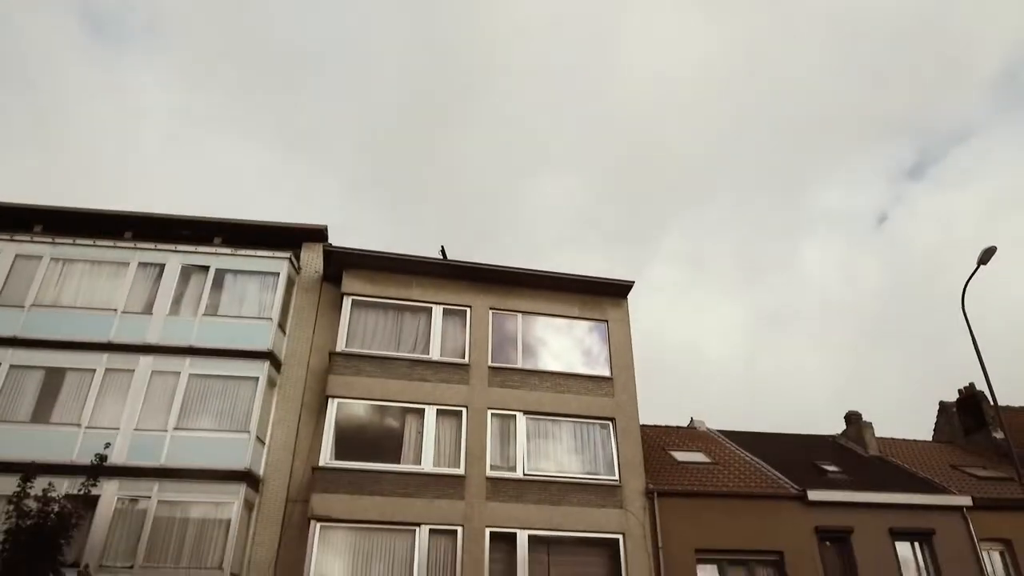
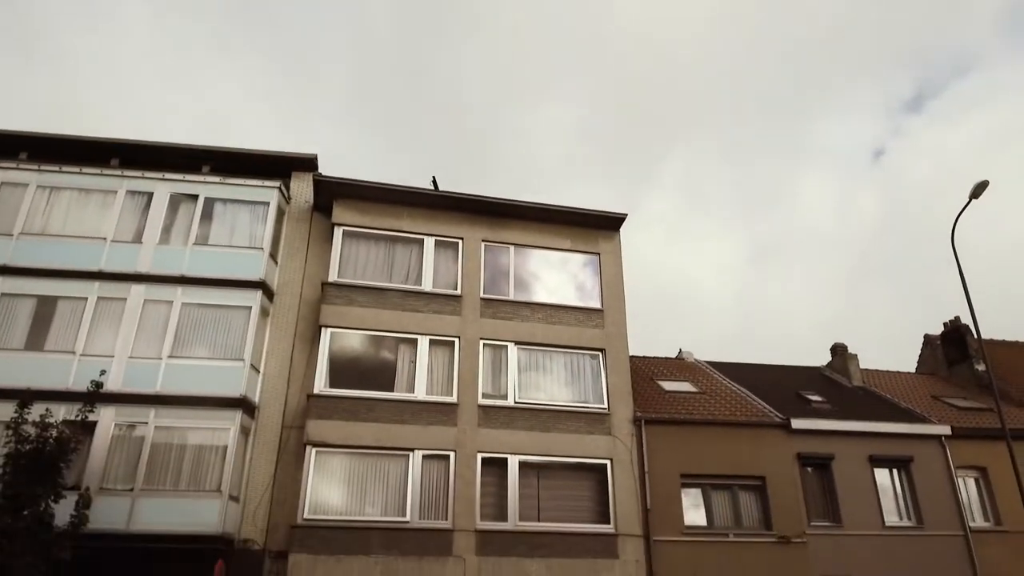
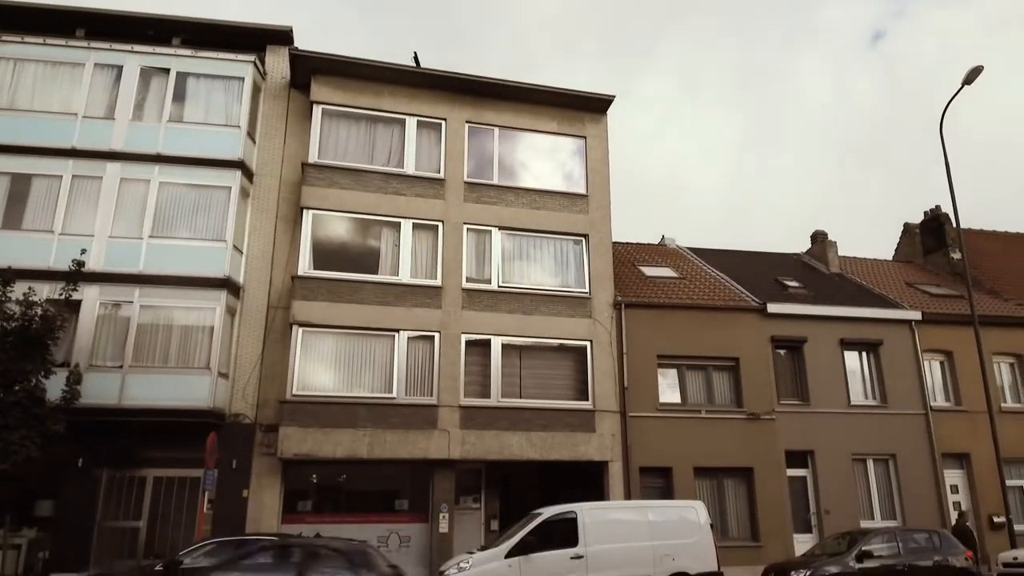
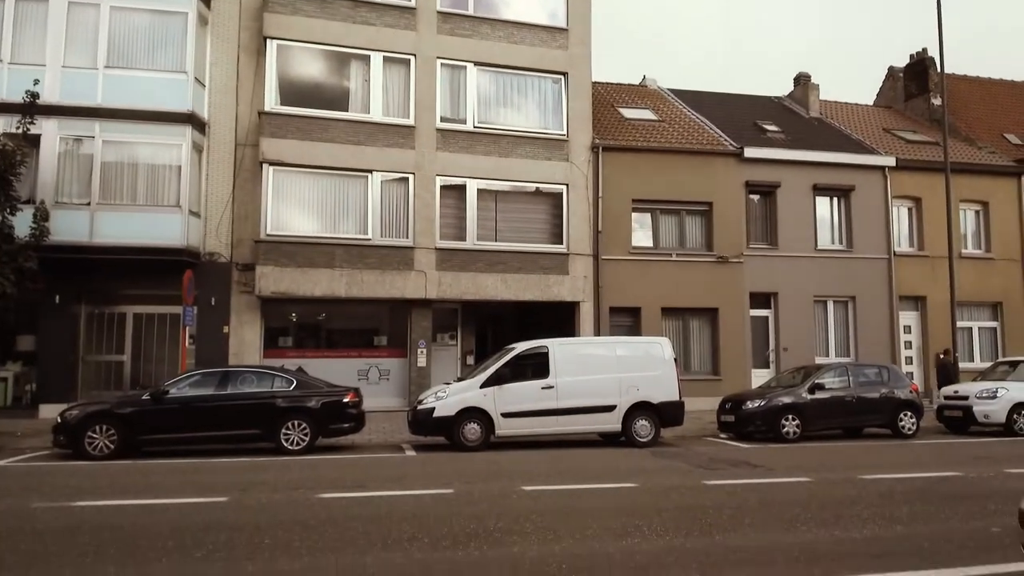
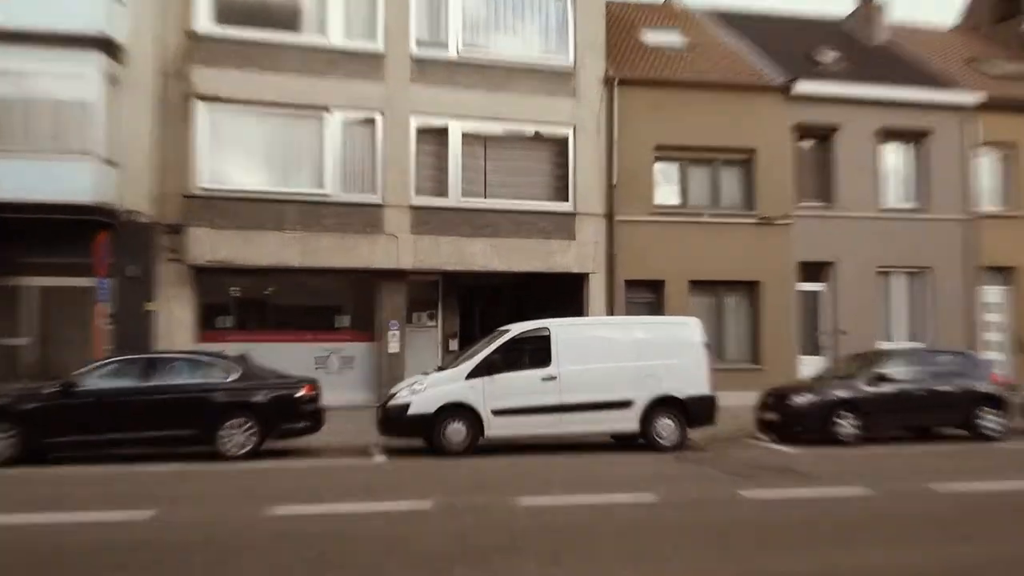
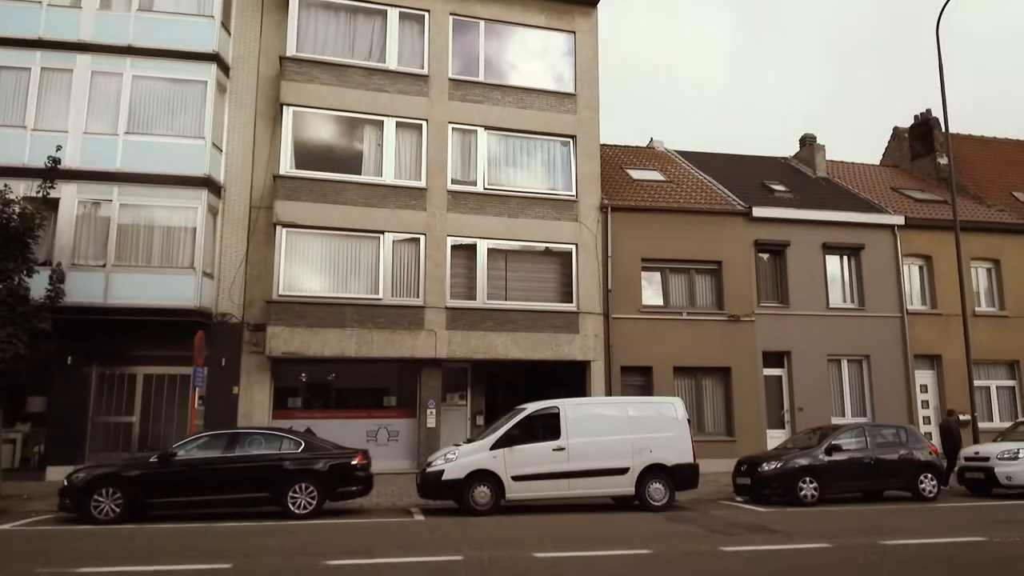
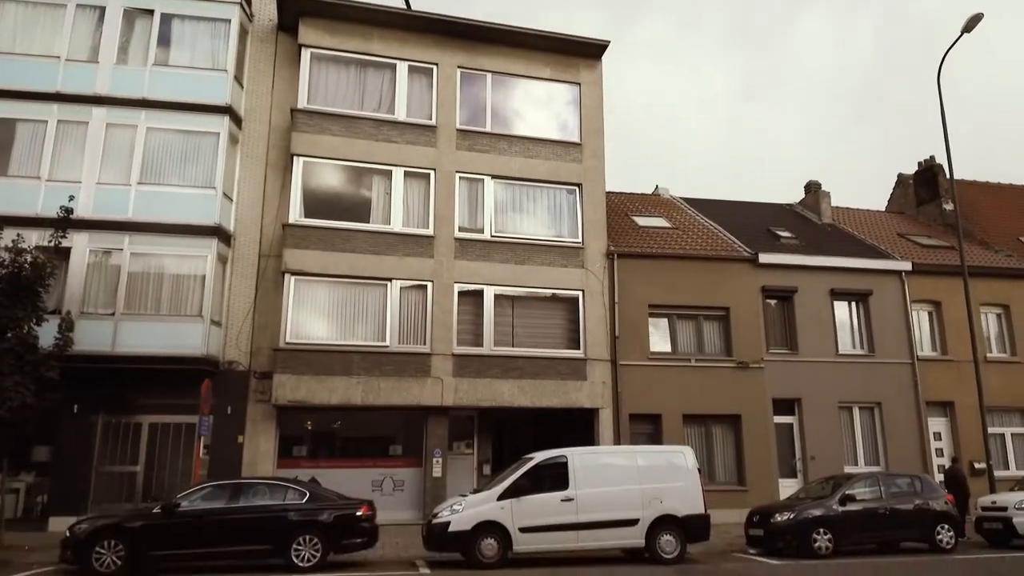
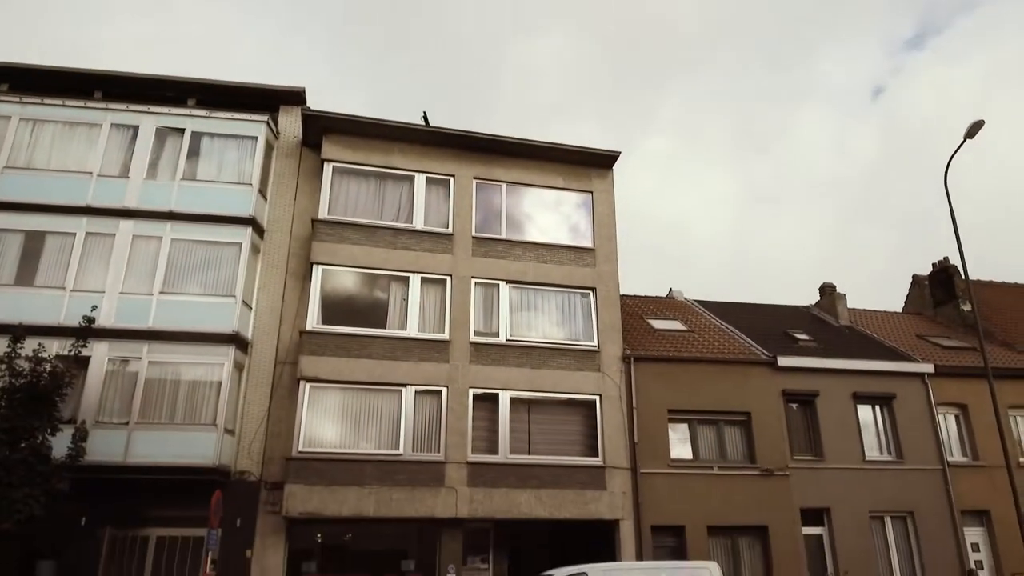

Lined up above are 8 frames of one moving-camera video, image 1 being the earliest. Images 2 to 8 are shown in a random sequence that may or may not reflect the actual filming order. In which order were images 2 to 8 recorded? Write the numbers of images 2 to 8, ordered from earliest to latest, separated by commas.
2, 8, 3, 7, 6, 4, 5
